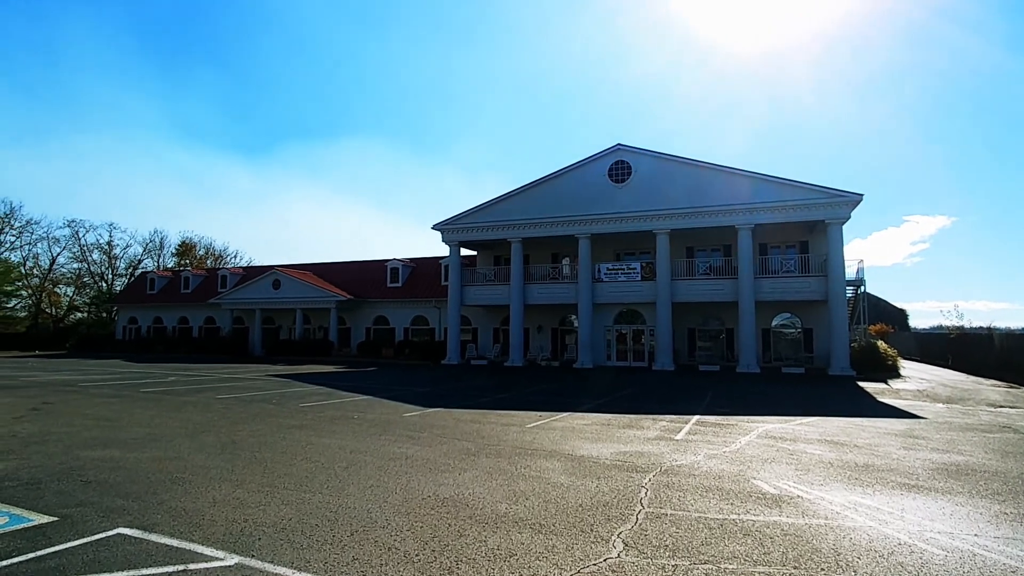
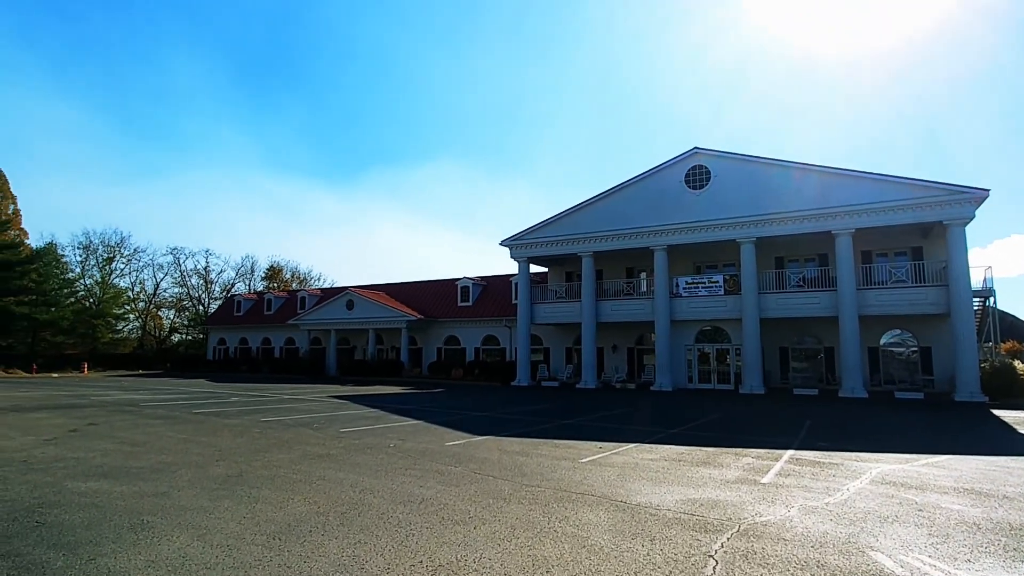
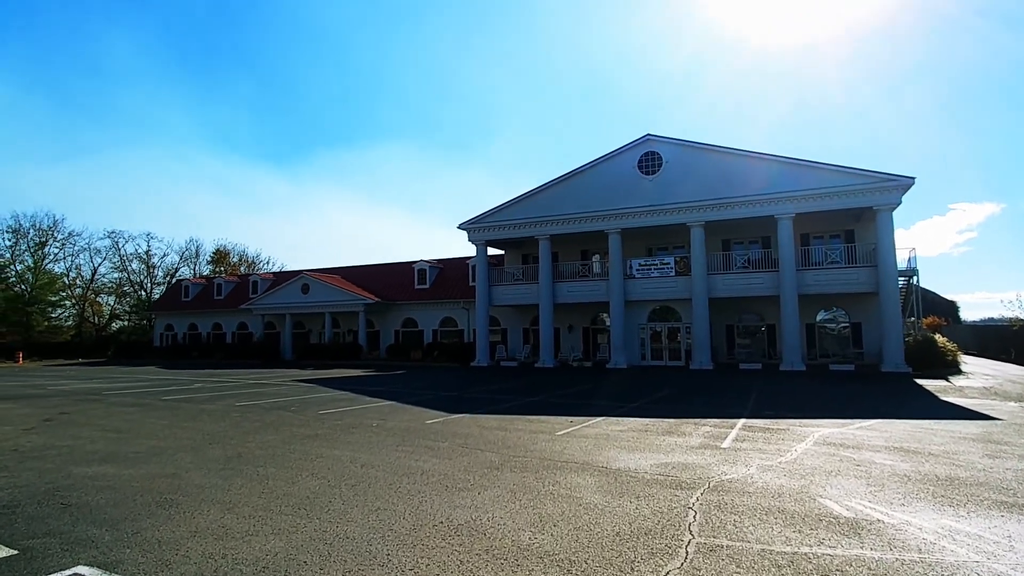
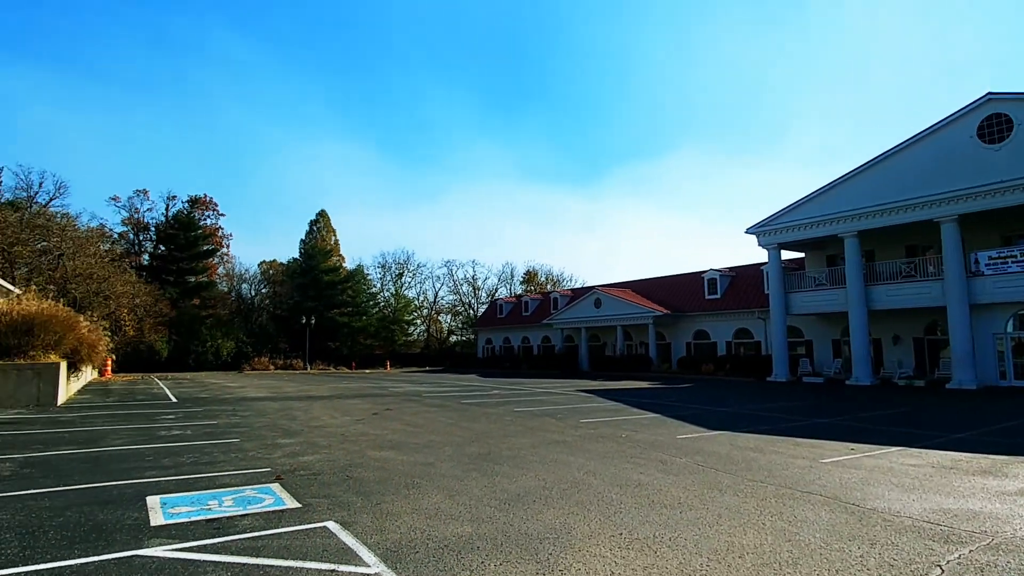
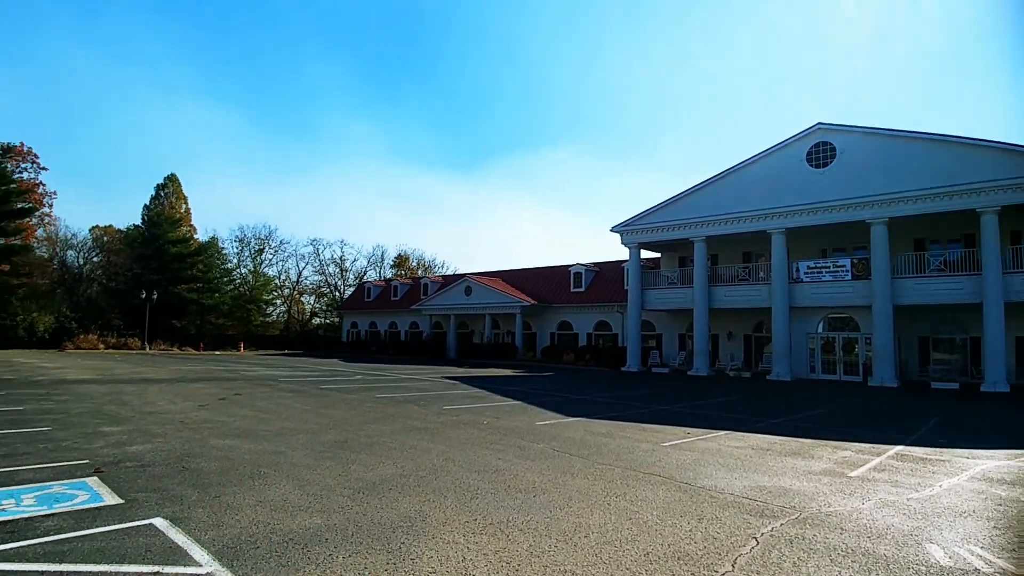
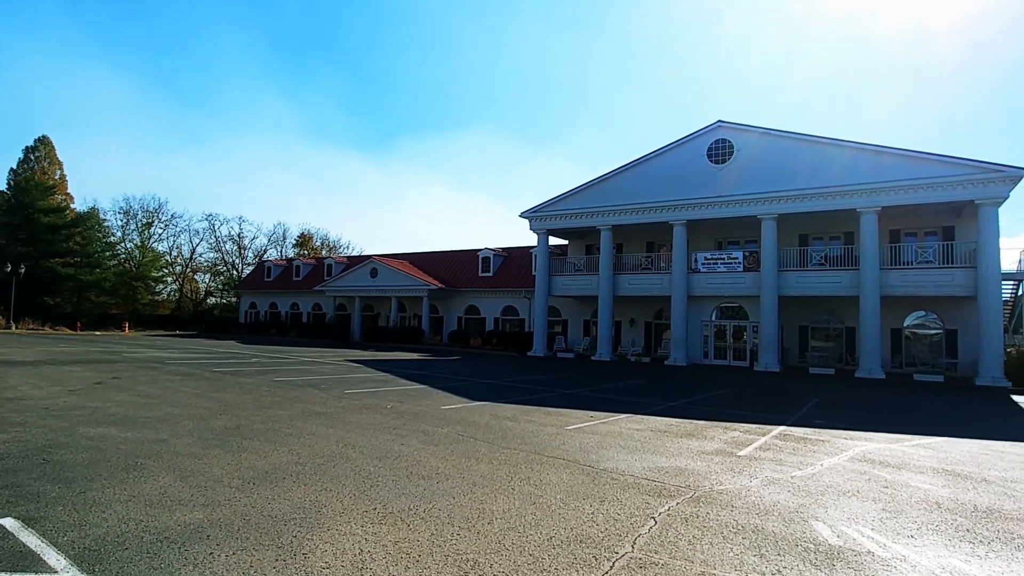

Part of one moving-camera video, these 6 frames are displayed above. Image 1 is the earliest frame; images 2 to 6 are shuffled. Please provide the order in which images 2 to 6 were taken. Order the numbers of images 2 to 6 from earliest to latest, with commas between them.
3, 2, 6, 5, 4
